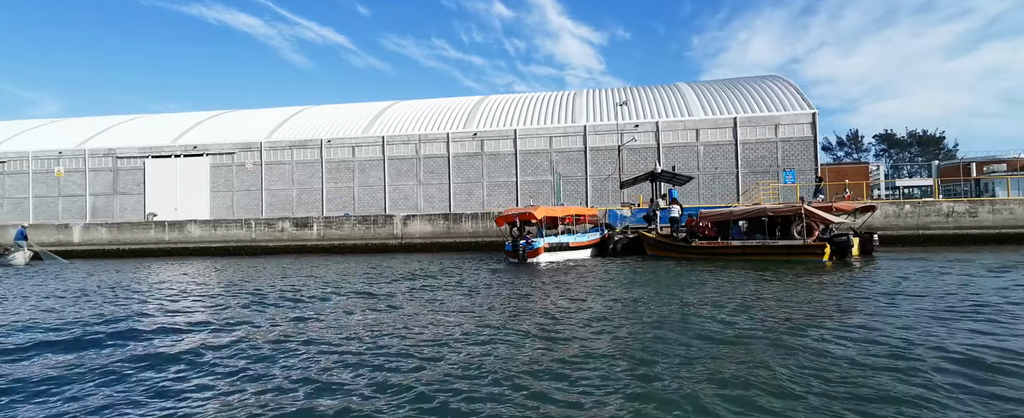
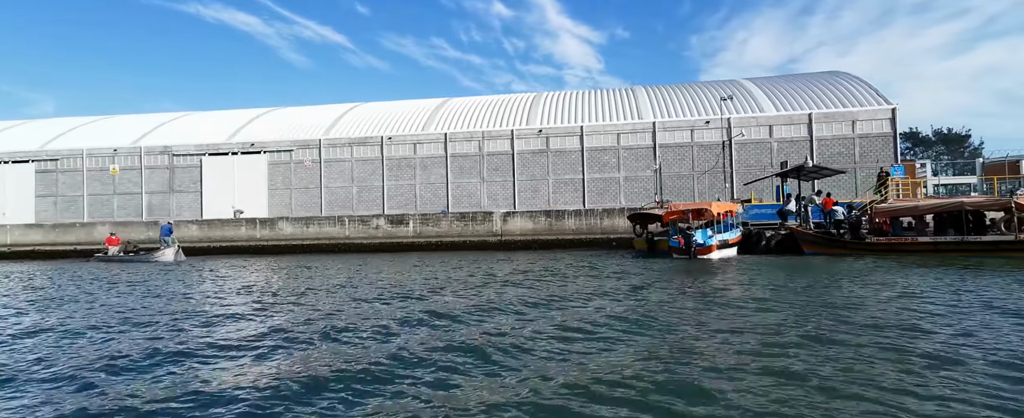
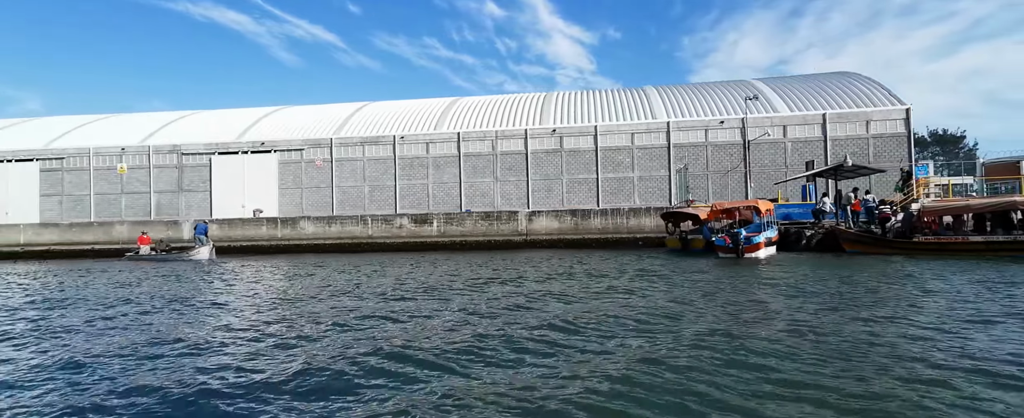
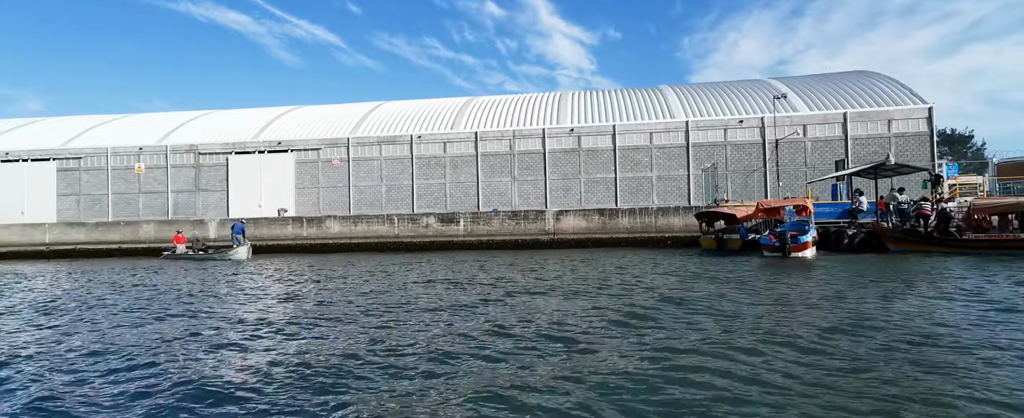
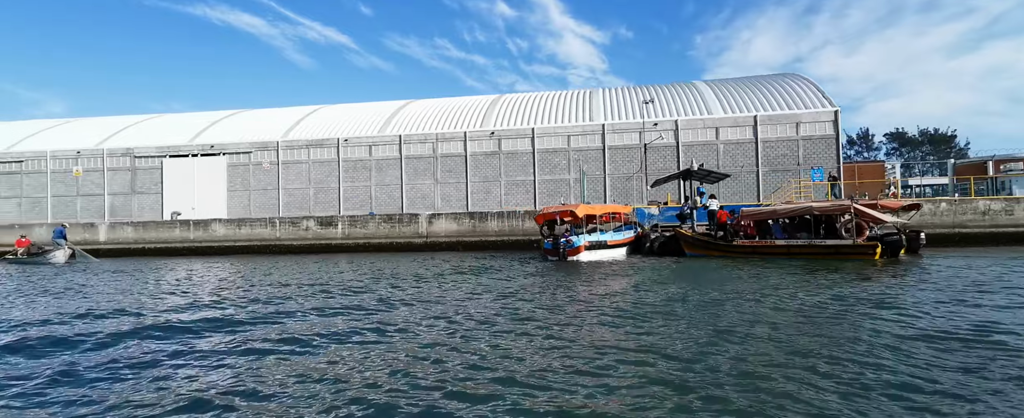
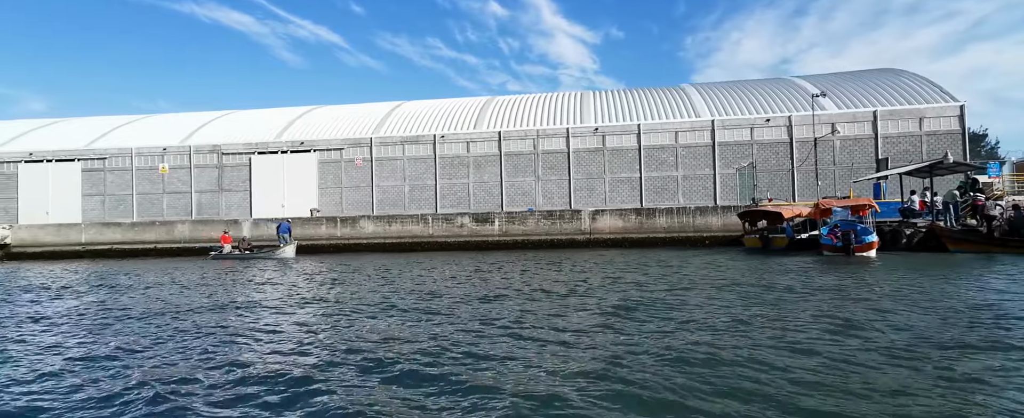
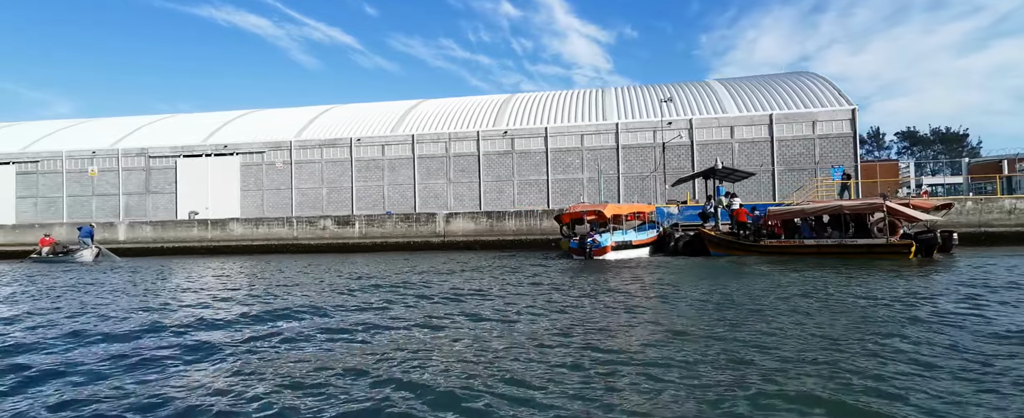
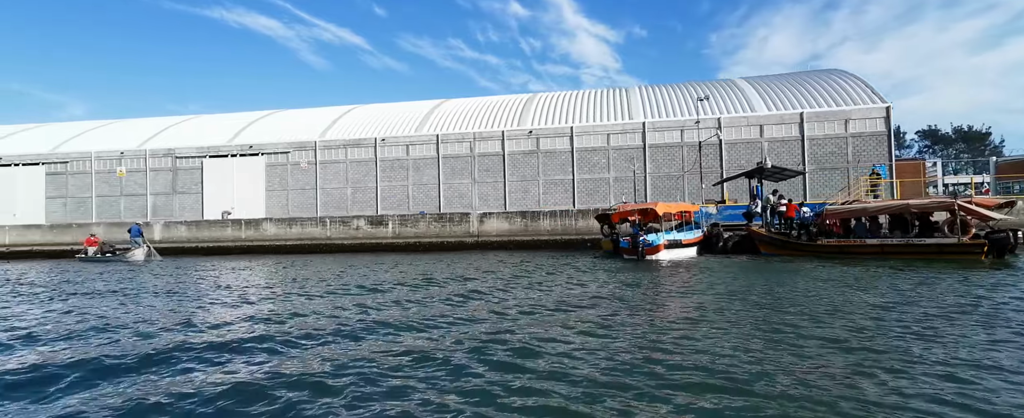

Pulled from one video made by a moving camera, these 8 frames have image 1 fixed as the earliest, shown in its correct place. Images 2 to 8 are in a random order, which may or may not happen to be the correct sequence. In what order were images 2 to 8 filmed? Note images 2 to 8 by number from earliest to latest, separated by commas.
5, 7, 8, 2, 3, 4, 6
